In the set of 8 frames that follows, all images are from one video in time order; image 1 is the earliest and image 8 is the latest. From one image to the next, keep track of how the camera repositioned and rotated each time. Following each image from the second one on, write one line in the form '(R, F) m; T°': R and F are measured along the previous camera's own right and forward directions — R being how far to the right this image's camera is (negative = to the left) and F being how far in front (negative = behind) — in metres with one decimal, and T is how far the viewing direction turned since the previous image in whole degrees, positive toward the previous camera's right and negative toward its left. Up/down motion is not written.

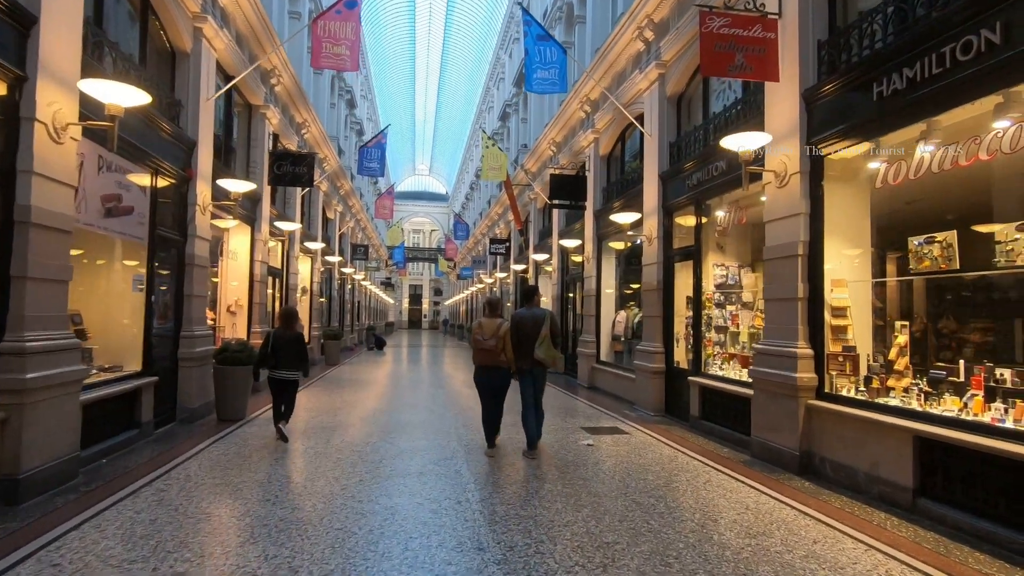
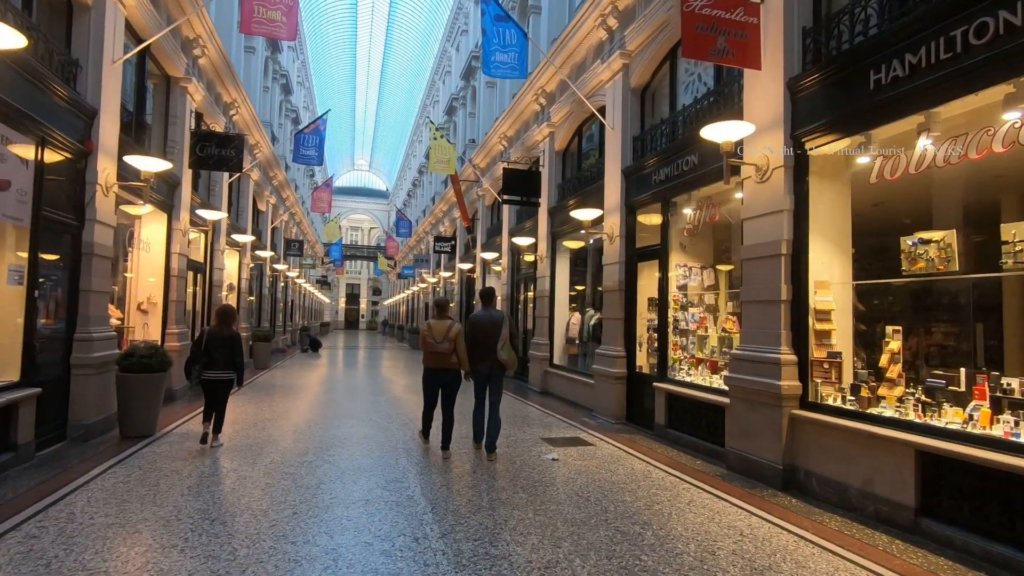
(-0.2, +0.7) m; +6°
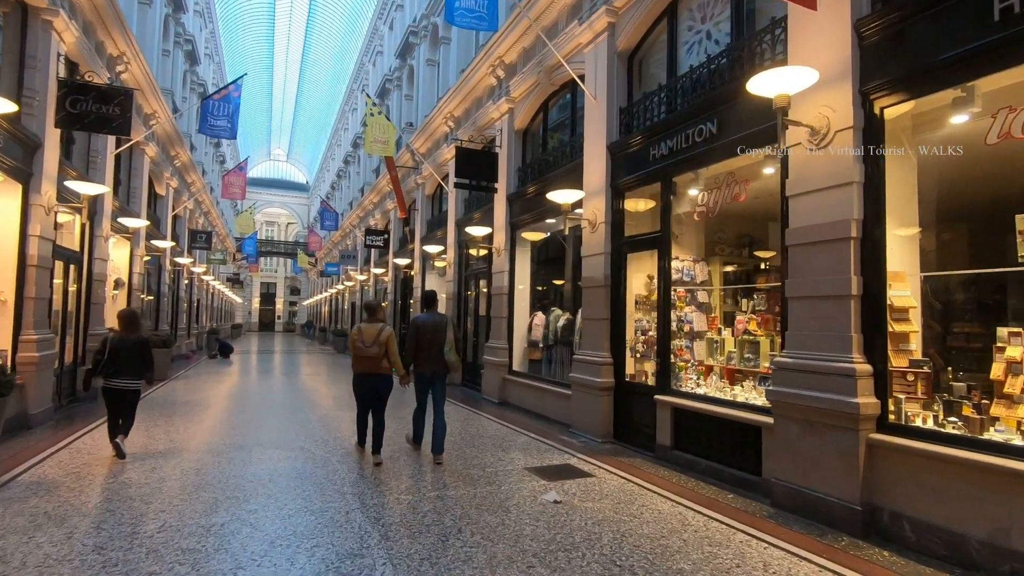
(-0.6, +1.5) m; +8°
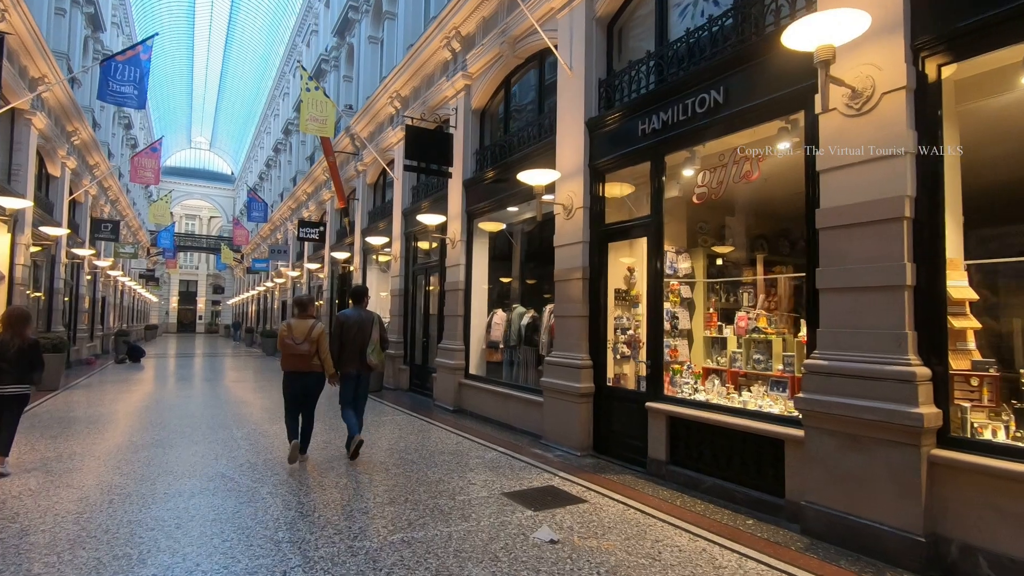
(-0.3, +1.0) m; +7°
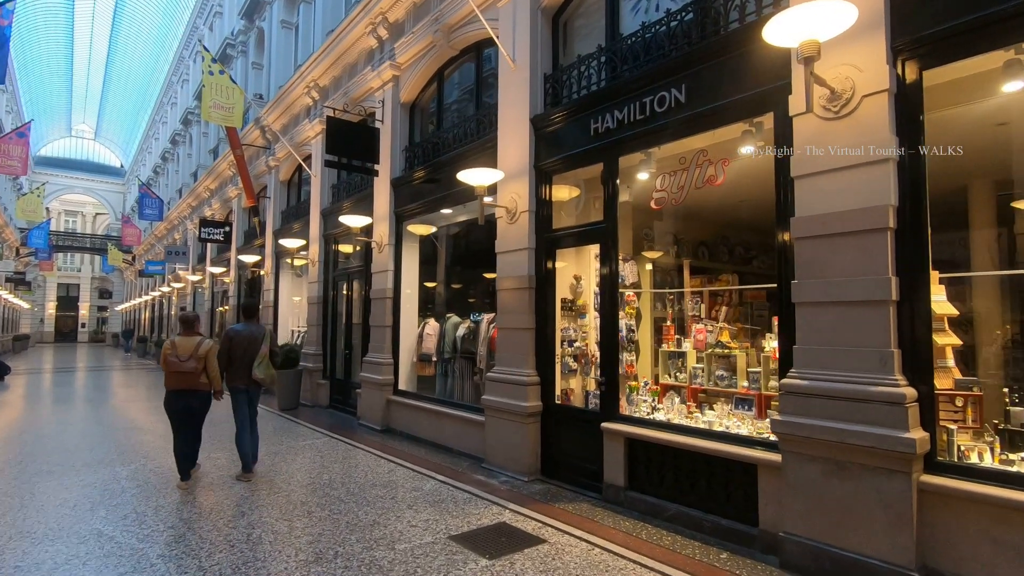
(-0.2, +0.6) m; +8°
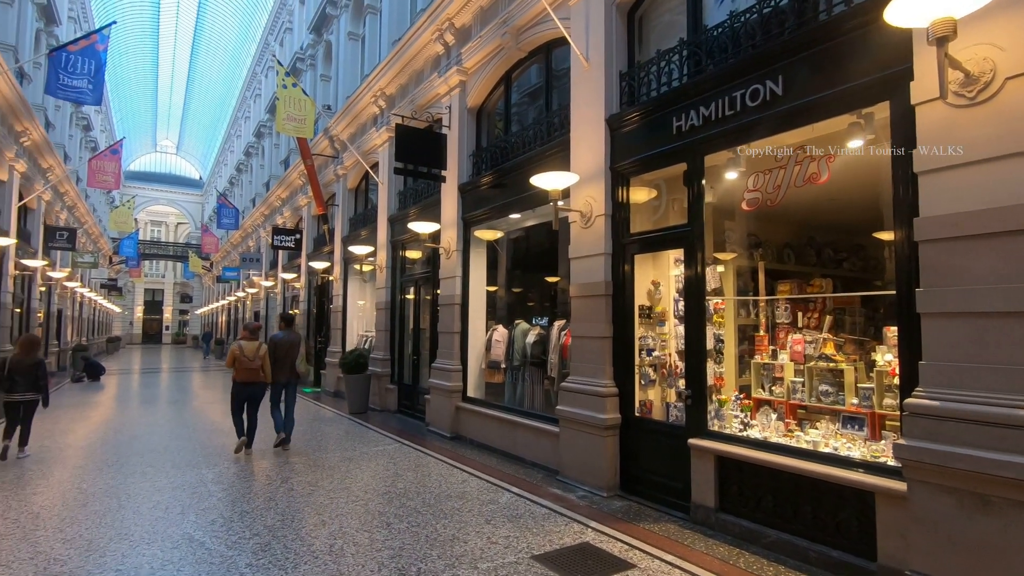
(-0.2, +0.2) m; -6°
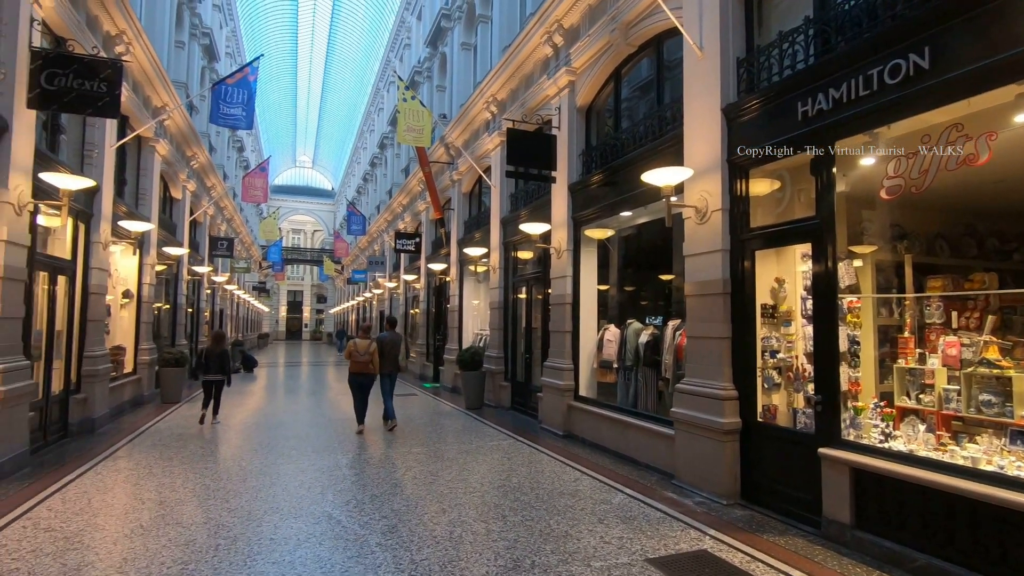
(0.0, -0.1) m; -11°
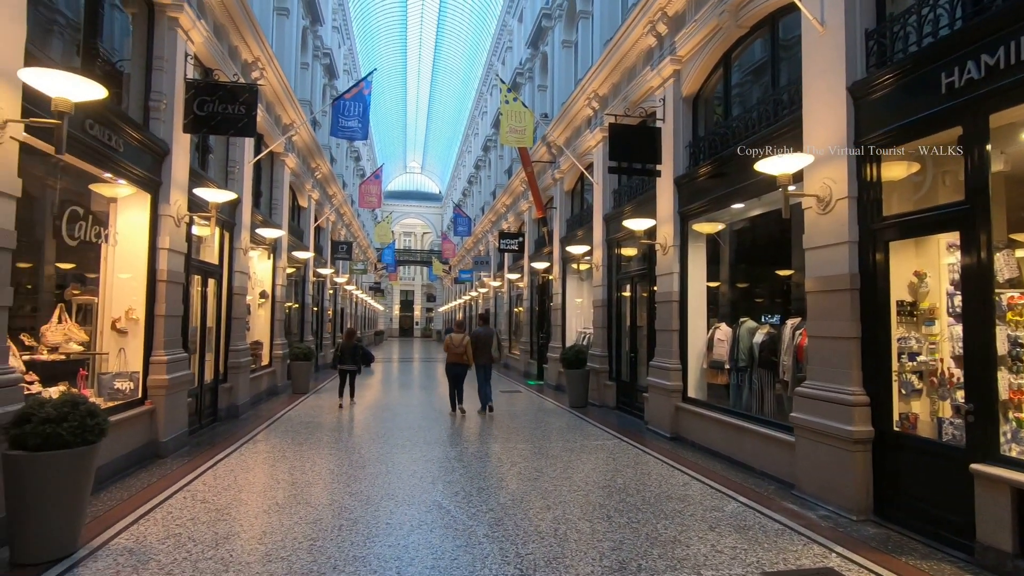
(0.0, 0.0) m; -11°
